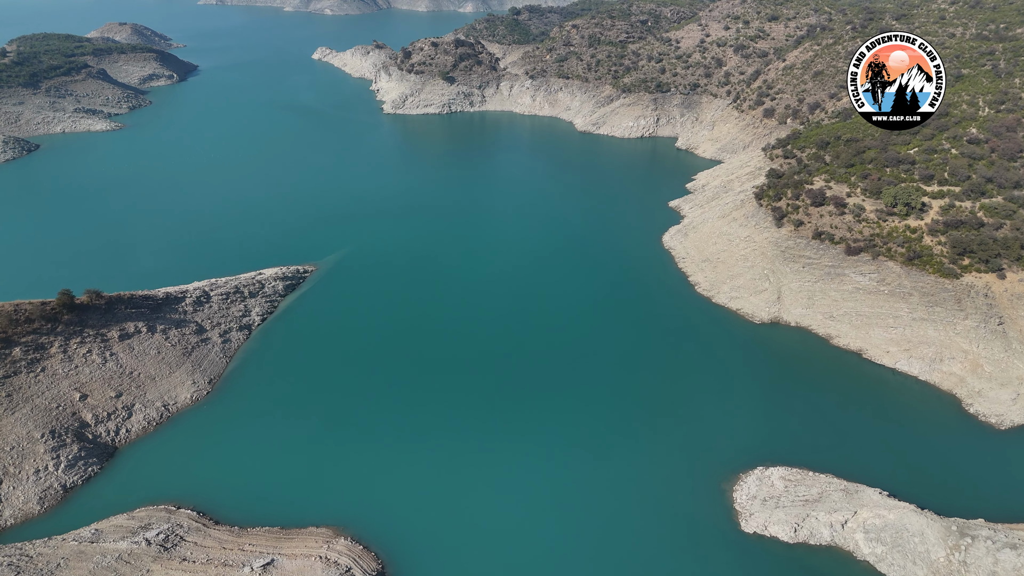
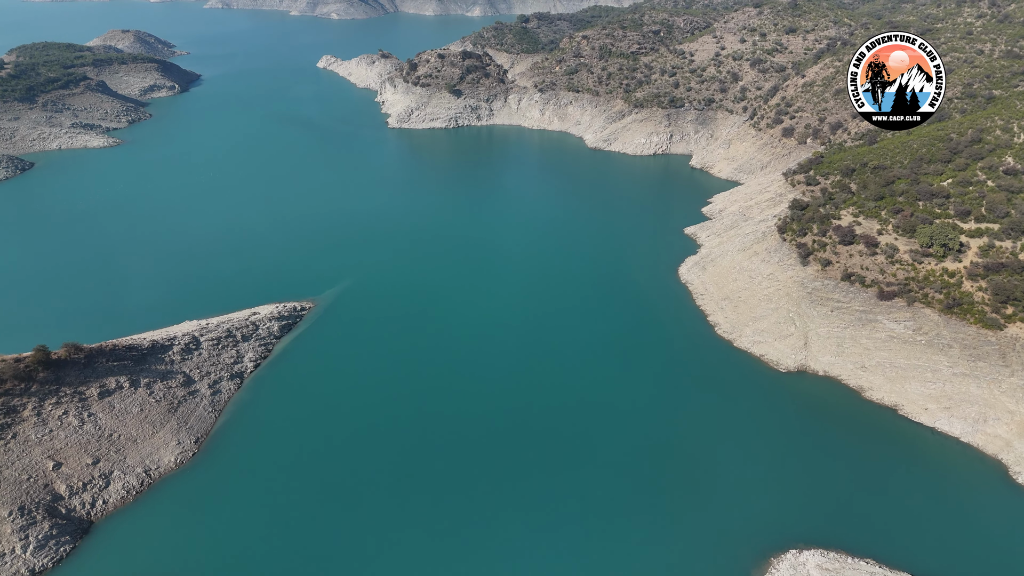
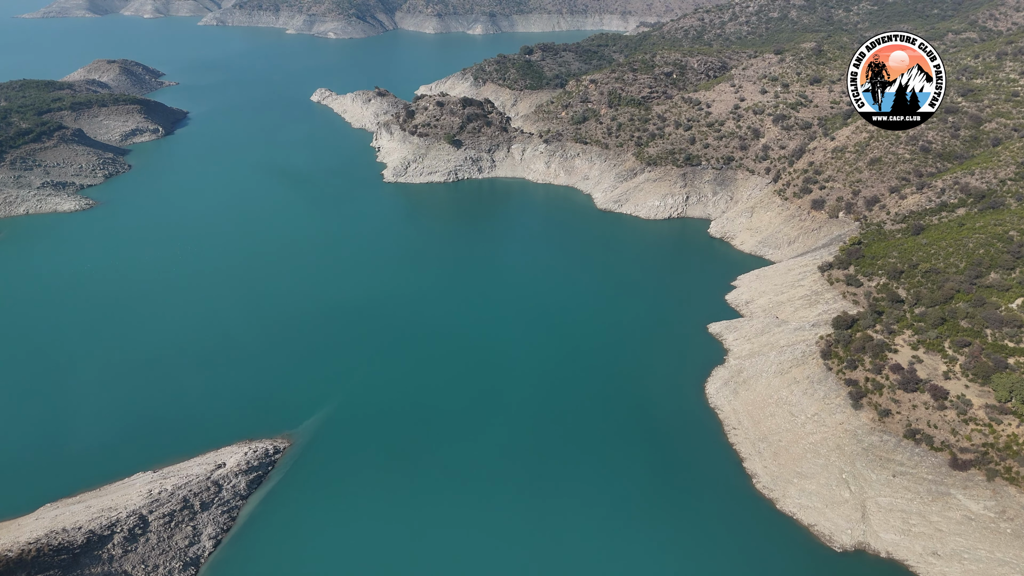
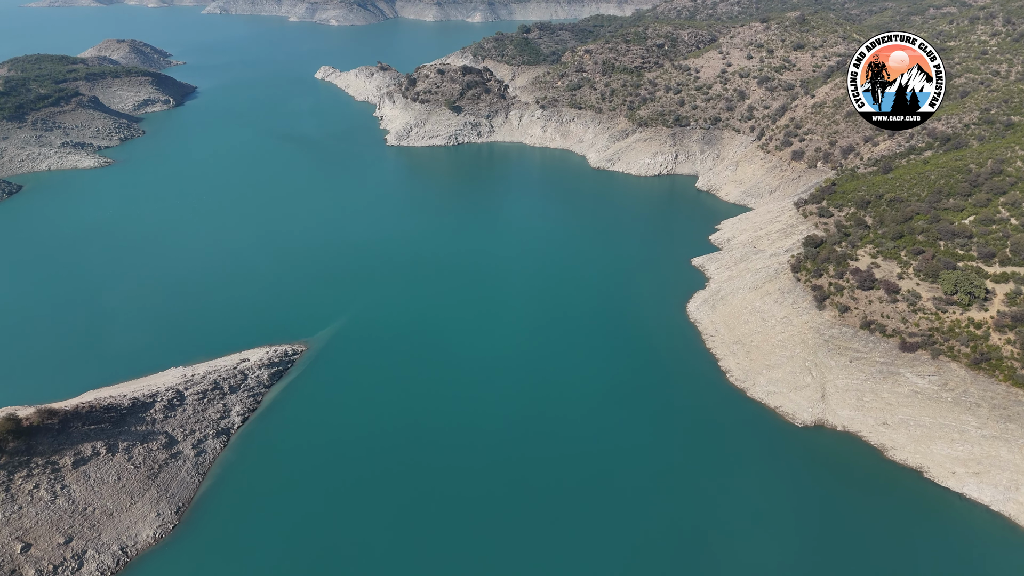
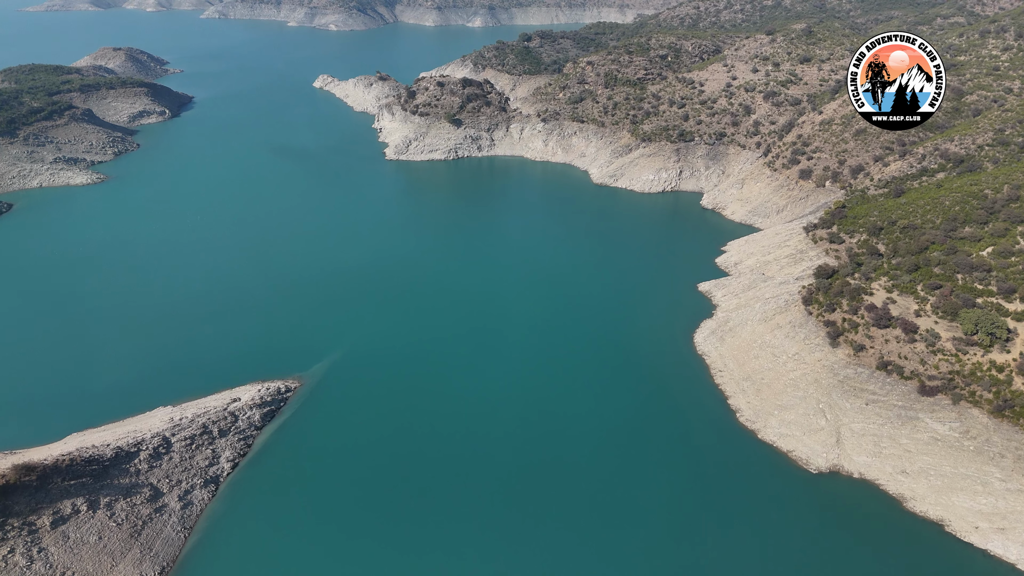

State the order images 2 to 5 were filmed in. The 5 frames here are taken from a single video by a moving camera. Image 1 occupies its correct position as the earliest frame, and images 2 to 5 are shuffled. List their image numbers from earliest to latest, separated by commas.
2, 4, 5, 3
